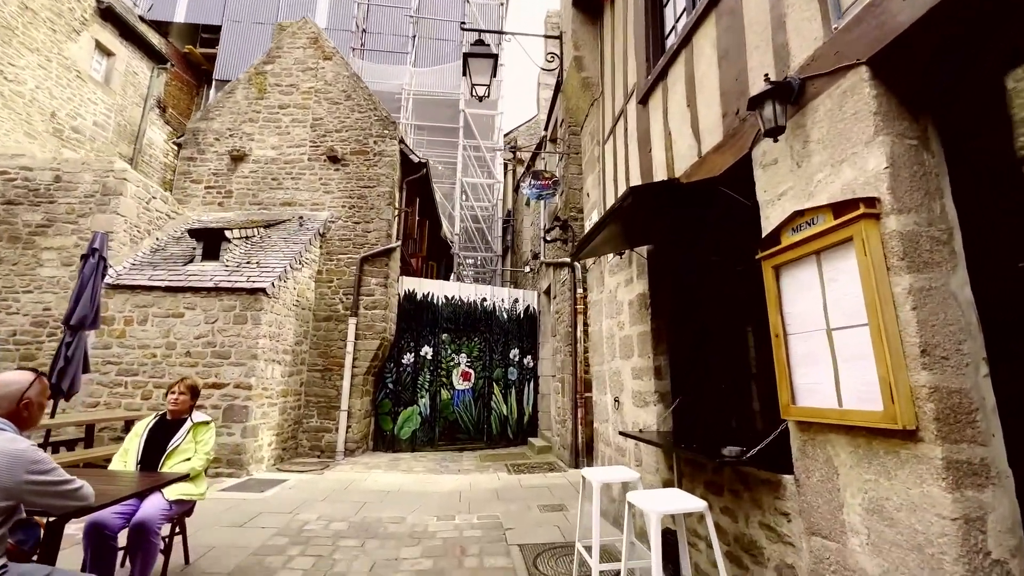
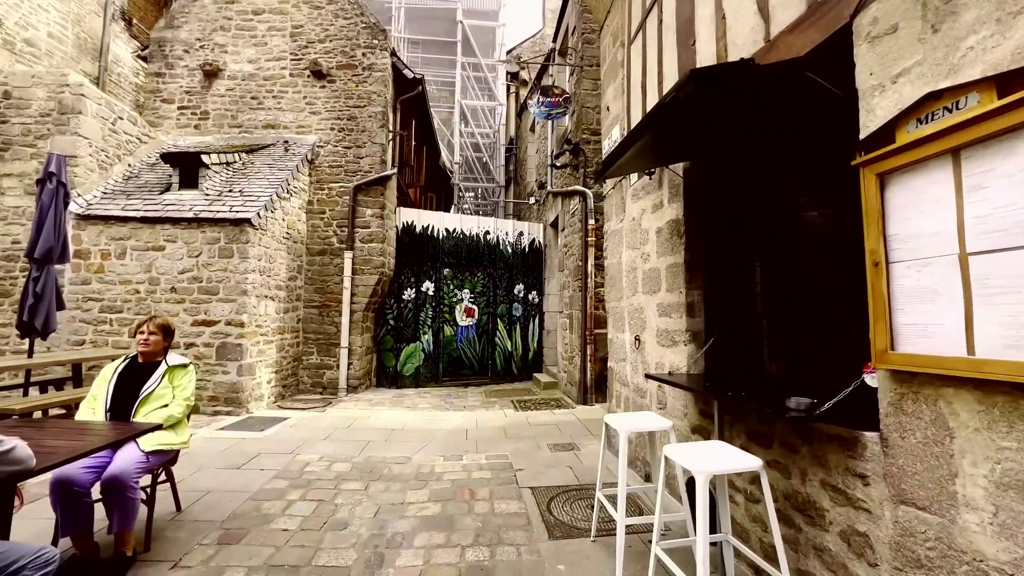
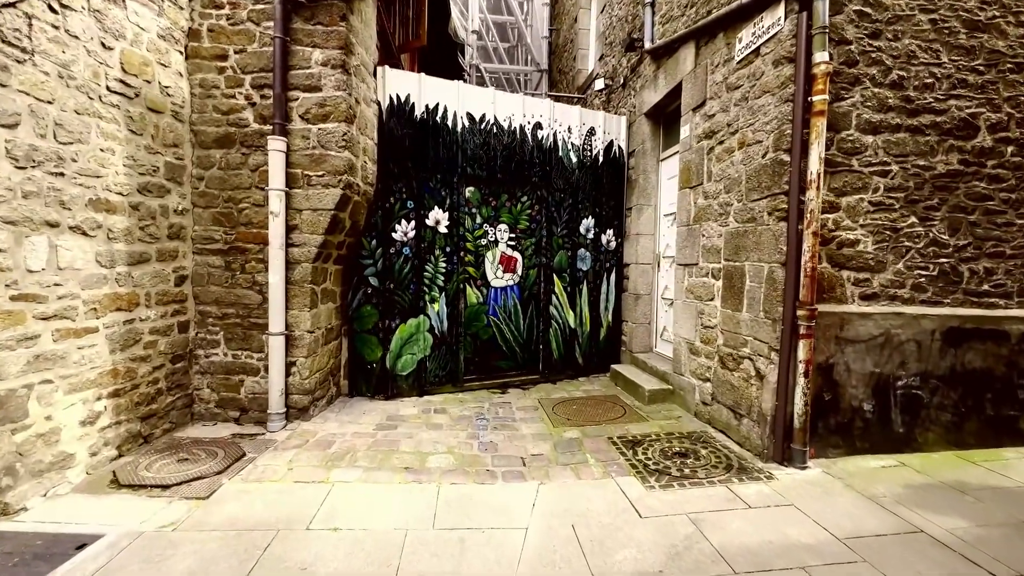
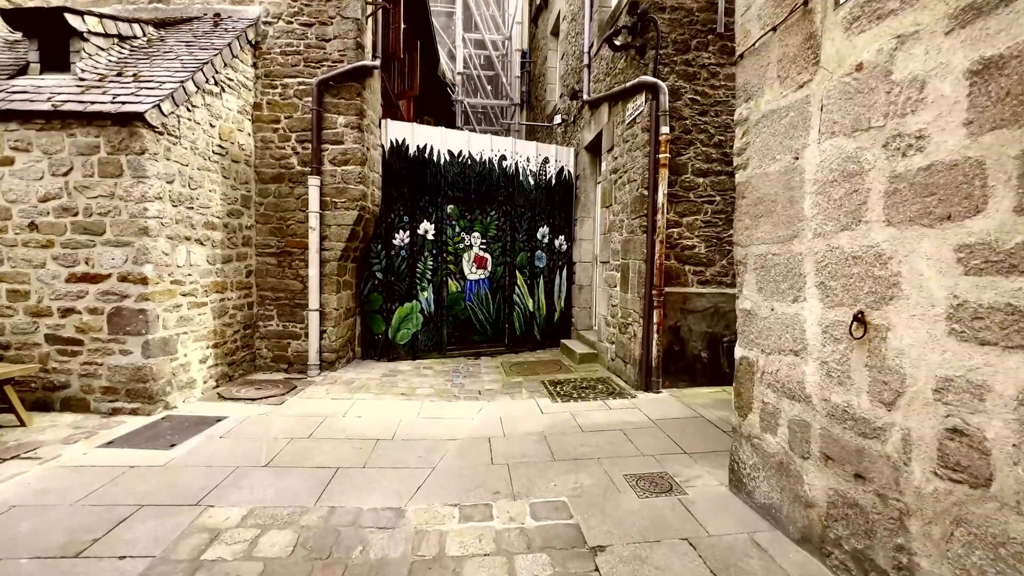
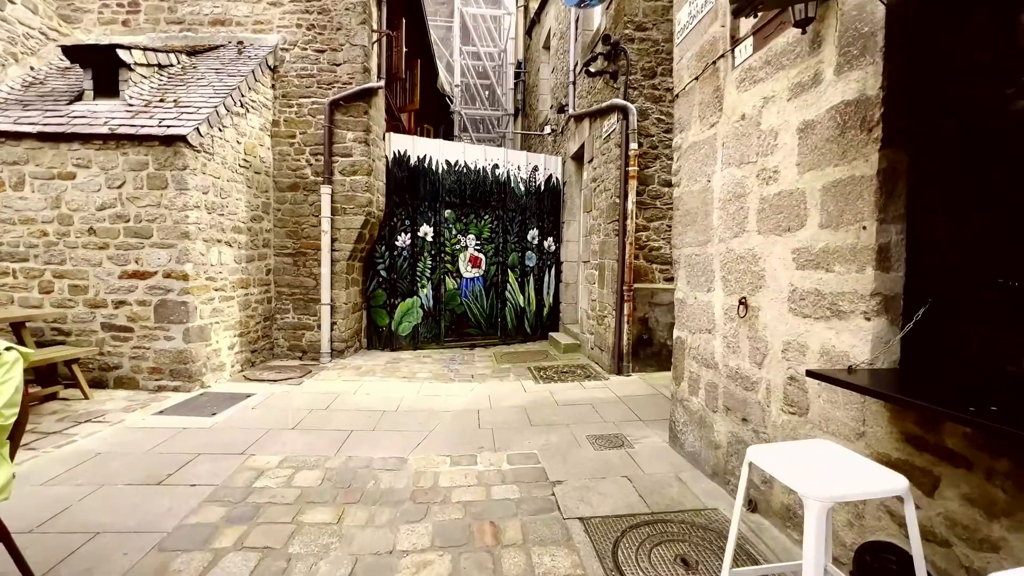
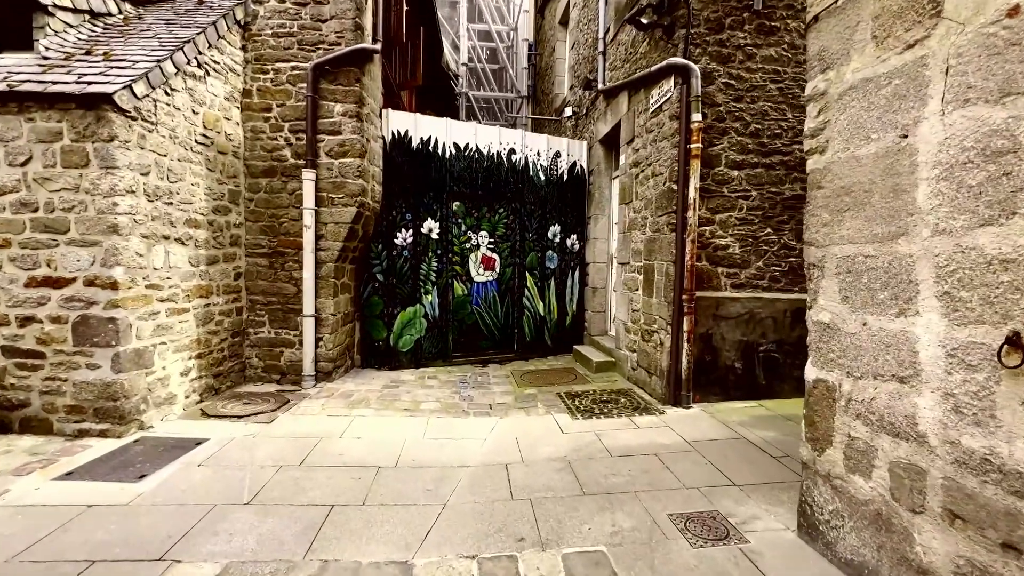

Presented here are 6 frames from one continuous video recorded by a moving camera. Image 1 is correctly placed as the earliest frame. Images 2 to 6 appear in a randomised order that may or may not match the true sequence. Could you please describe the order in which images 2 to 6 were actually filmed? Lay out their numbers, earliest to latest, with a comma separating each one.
2, 5, 4, 6, 3
